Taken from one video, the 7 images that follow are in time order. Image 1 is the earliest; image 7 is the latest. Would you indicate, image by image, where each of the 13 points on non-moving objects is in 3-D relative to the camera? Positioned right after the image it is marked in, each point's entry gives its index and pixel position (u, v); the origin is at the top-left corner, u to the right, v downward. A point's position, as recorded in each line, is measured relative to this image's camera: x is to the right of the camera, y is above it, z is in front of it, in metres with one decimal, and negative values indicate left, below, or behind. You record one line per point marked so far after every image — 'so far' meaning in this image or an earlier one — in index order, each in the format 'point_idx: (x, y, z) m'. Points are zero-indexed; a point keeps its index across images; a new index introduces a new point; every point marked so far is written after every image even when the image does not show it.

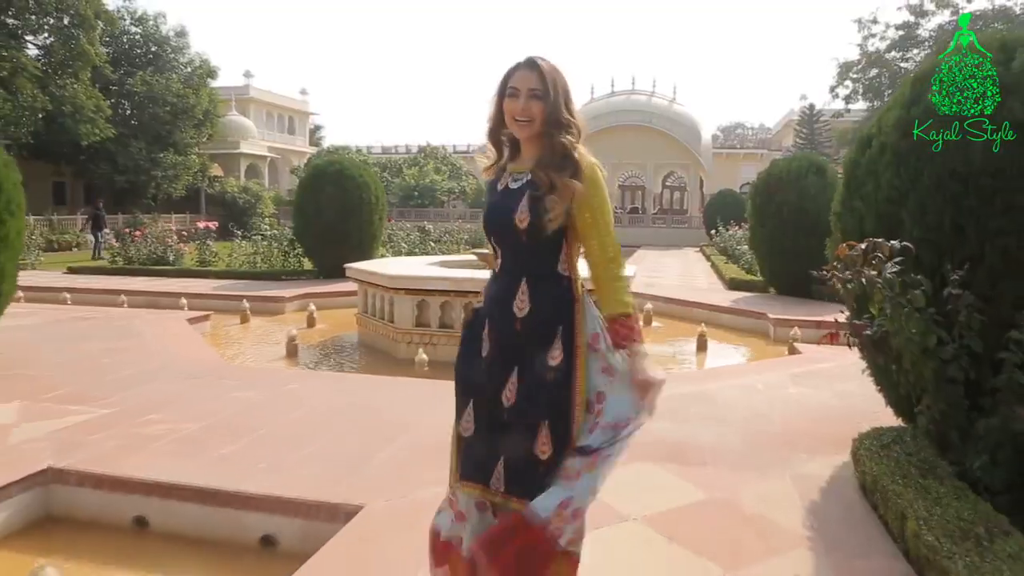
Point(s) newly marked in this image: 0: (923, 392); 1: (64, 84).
0: (+1.3, -0.3, +2.6) m
1: (-9.7, +4.4, +17.5) m
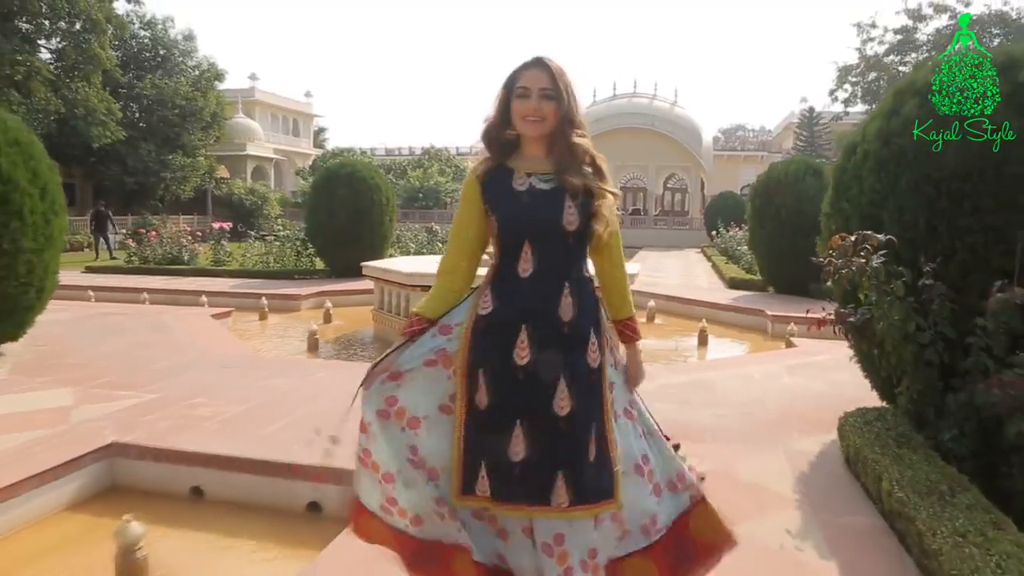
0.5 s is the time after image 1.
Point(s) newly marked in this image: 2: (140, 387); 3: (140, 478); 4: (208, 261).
0: (+1.4, -0.3, +2.9) m
1: (-9.6, +4.4, +17.8) m
2: (-1.9, -0.5, +4.1) m
3: (-1.4, -0.7, +3.1) m
4: (-4.3, +0.4, +11.5) m
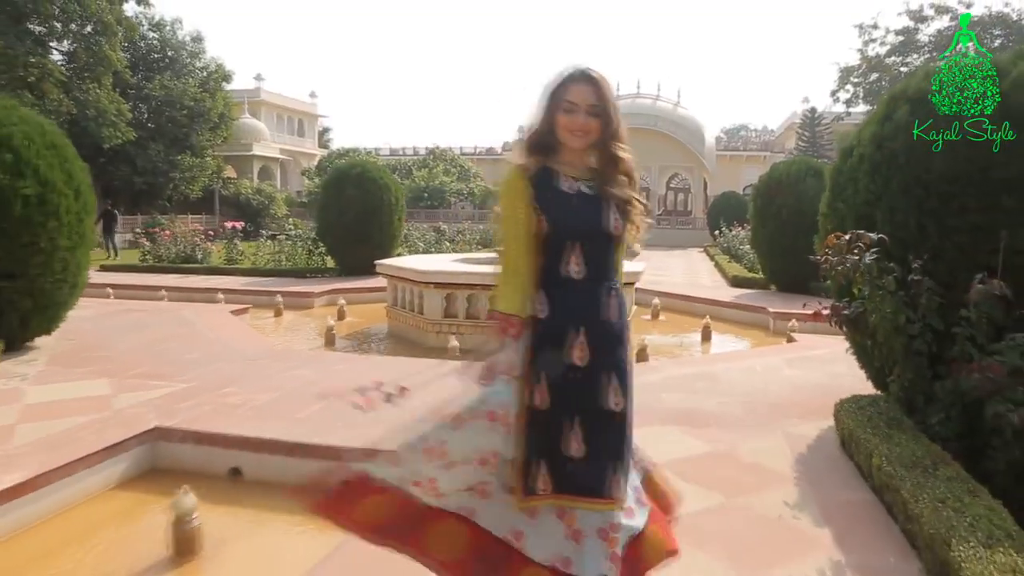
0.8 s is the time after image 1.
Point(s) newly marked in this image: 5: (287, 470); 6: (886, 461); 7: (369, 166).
0: (+1.5, -0.3, +3.1) m
1: (-9.5, +4.4, +18.0) m
2: (-1.8, -0.5, +4.3) m
3: (-1.3, -0.7, +3.3) m
4: (-4.2, +0.4, +11.8) m
5: (-0.9, -0.7, +3.1) m
6: (+1.2, -0.5, +2.5) m
7: (-1.8, +1.6, +10.5) m
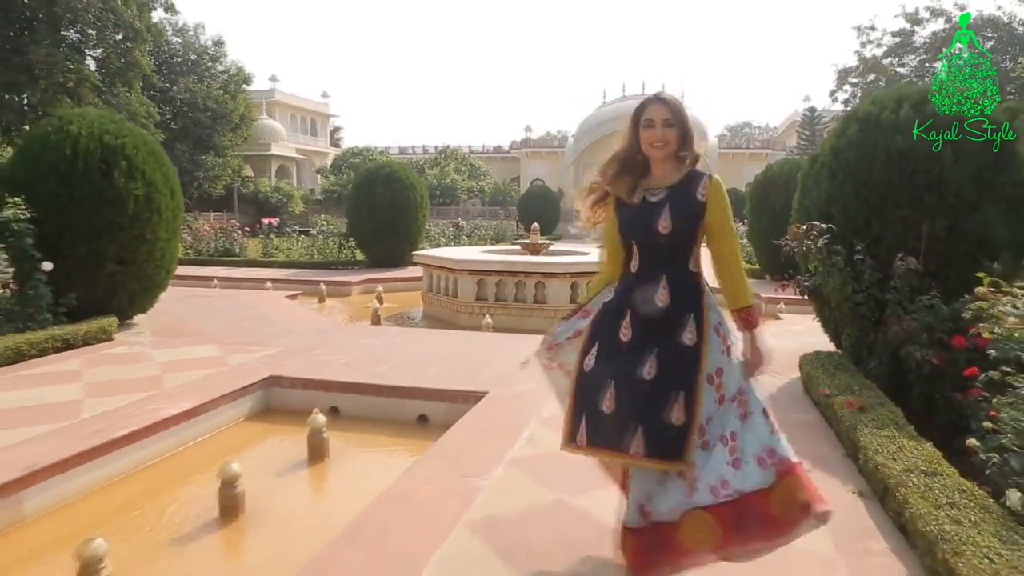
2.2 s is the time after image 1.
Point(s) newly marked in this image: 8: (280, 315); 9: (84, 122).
0: (+1.7, -0.2, +4.0) m
1: (-9.3, +4.6, +19.0) m
2: (-1.6, -0.4, +5.3) m
3: (-1.2, -0.6, +4.2) m
4: (-4.0, +0.5, +12.7) m
5: (-0.7, -0.6, +4.1) m
6: (+1.3, -0.4, +3.4) m
7: (-1.6, +1.7, +11.4) m
8: (-2.0, -0.2, +6.8) m
9: (-2.9, +1.1, +5.5) m
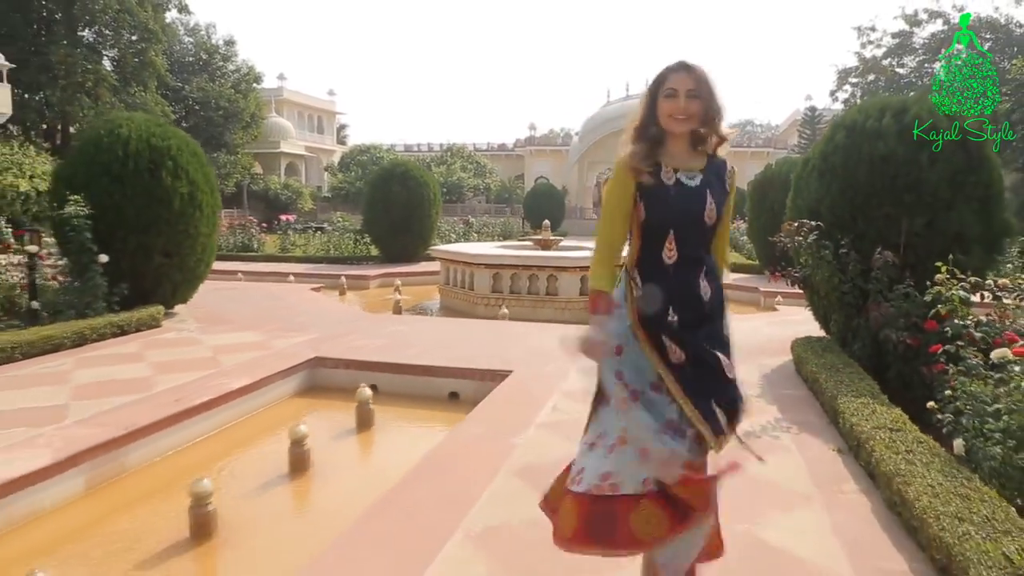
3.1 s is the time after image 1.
0: (+1.8, -0.1, +4.5) m
1: (-9.1, +4.7, +19.4) m
2: (-1.5, -0.3, +5.7) m
3: (-1.0, -0.5, +4.7) m
4: (-3.9, +0.6, +13.2) m
5: (-0.6, -0.5, +4.5) m
6: (+1.4, -0.4, +3.8) m
7: (-1.5, +1.8, +11.9) m
8: (-1.8, -0.2, +7.3) m
9: (-2.8, +1.2, +5.9) m
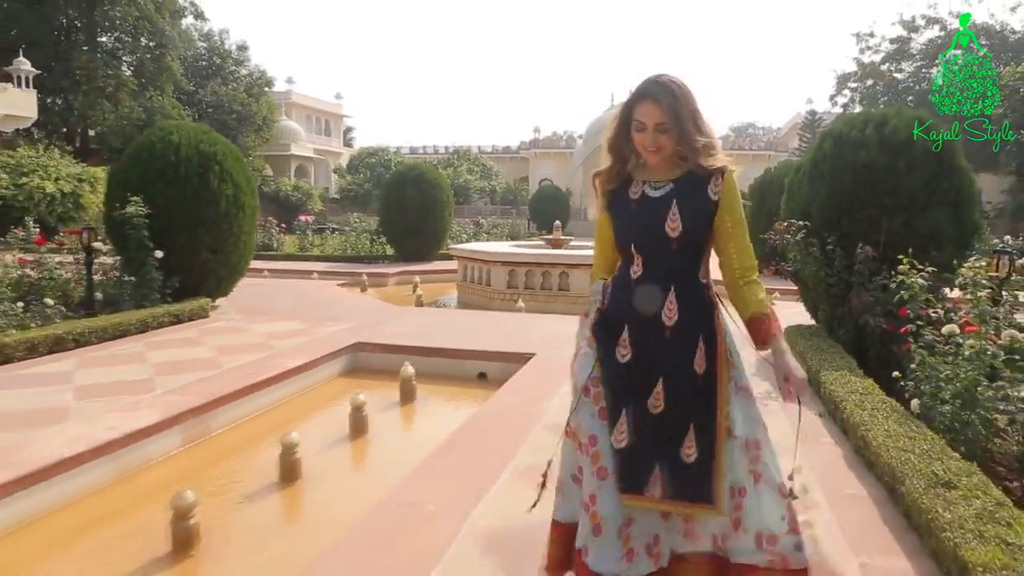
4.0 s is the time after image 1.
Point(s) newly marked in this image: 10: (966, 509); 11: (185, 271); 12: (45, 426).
0: (+1.9, -0.1, +5.0) m
1: (-8.9, +4.7, +20.0) m
2: (-1.4, -0.3, +6.2) m
3: (-0.9, -0.5, +5.2) m
4: (-3.7, +0.7, +13.7) m
5: (-0.4, -0.5, +5.0) m
6: (+1.6, -0.3, +4.4) m
7: (-1.3, +1.8, +12.4) m
8: (-1.7, -0.1, +7.8) m
9: (-2.6, +1.2, +6.5) m
10: (+1.1, -0.5, +2.0) m
11: (-2.7, +0.1, +6.5) m
12: (-1.9, -0.6, +3.3) m
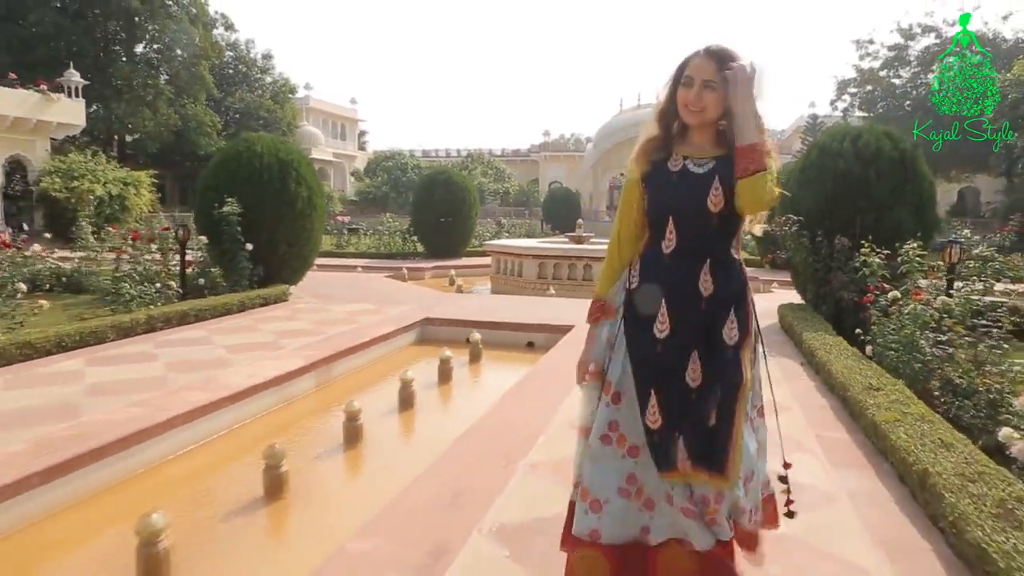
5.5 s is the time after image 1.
0: (+2.2, 0.0, +6.1) m
1: (-8.5, +4.8, +21.1) m
2: (-1.1, -0.2, +7.3) m
3: (-0.6, -0.4, +6.3) m
4: (-3.4, +0.8, +14.8) m
5: (-0.1, -0.4, +6.1) m
6: (+1.9, -0.2, +5.4) m
7: (-1.0, +1.9, +13.5) m
8: (-1.4, 0.0, +8.9) m
9: (-2.3, +1.4, +7.6) m
10: (+1.4, -0.4, +3.1) m
11: (-2.3, +0.2, +7.6) m
12: (-1.6, -0.4, +4.4) m
